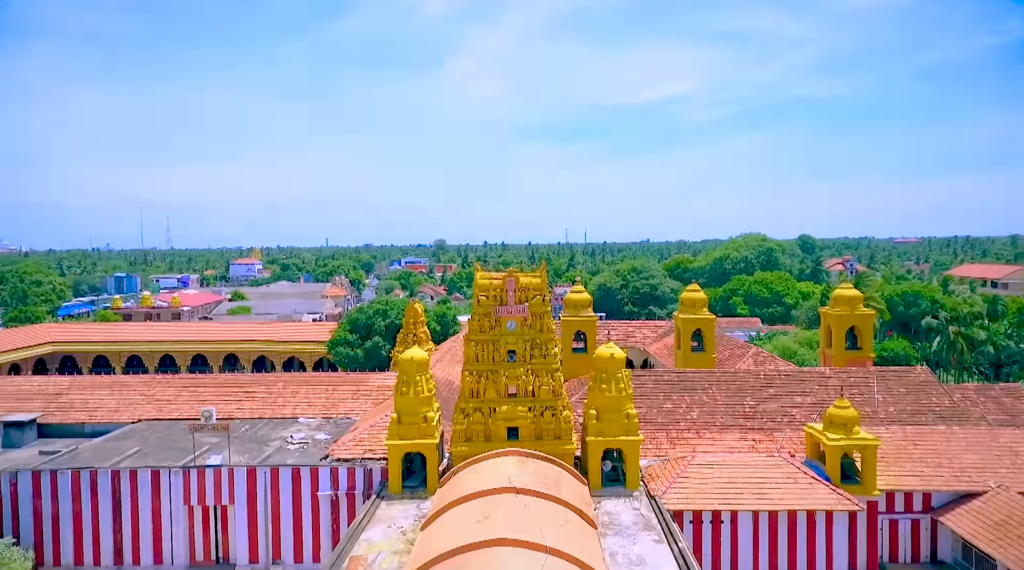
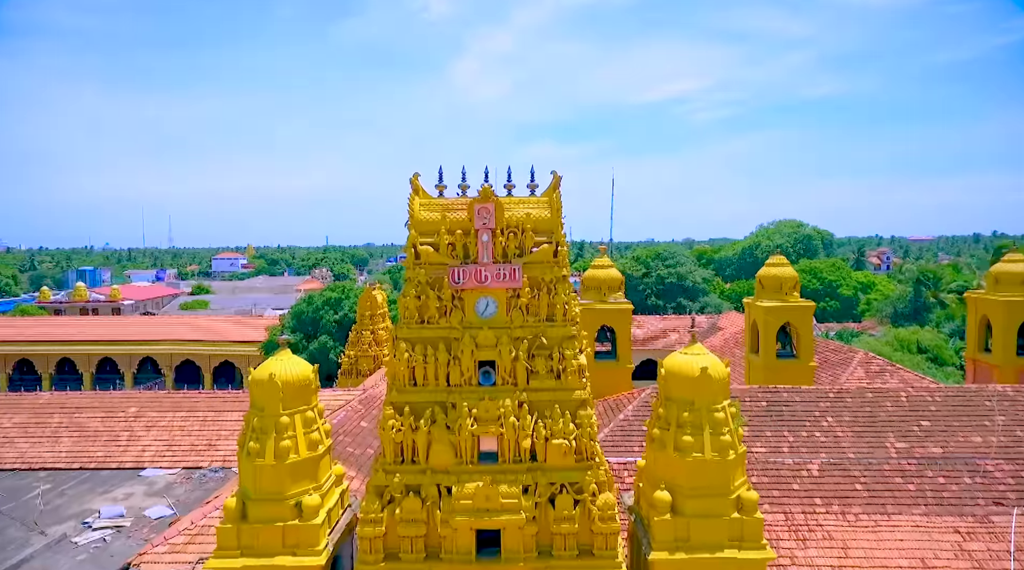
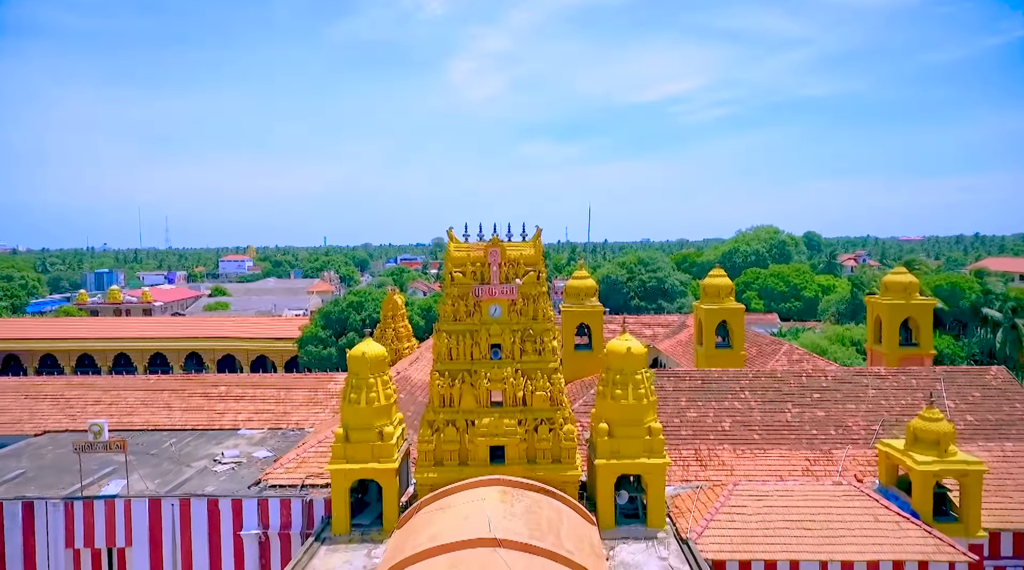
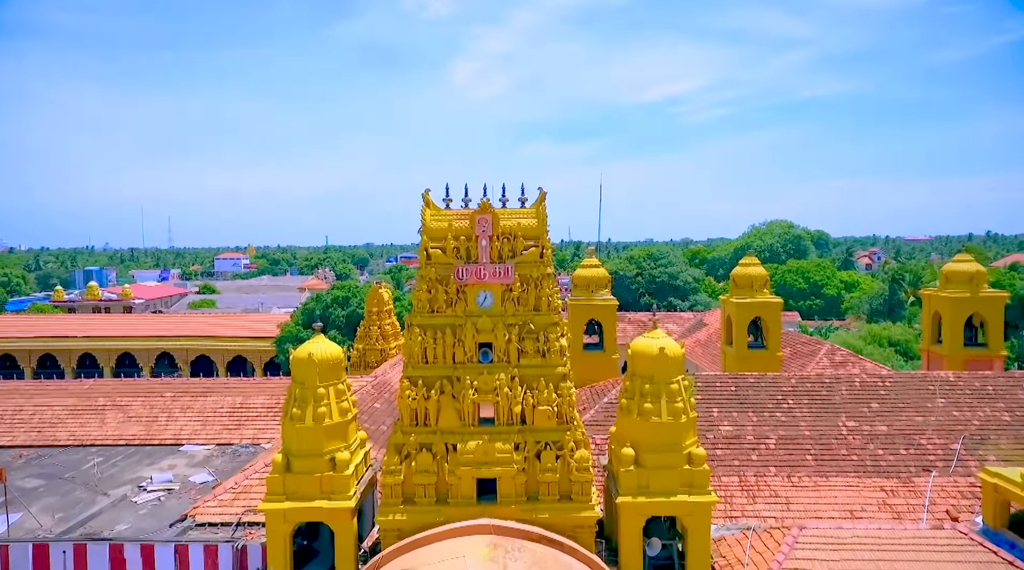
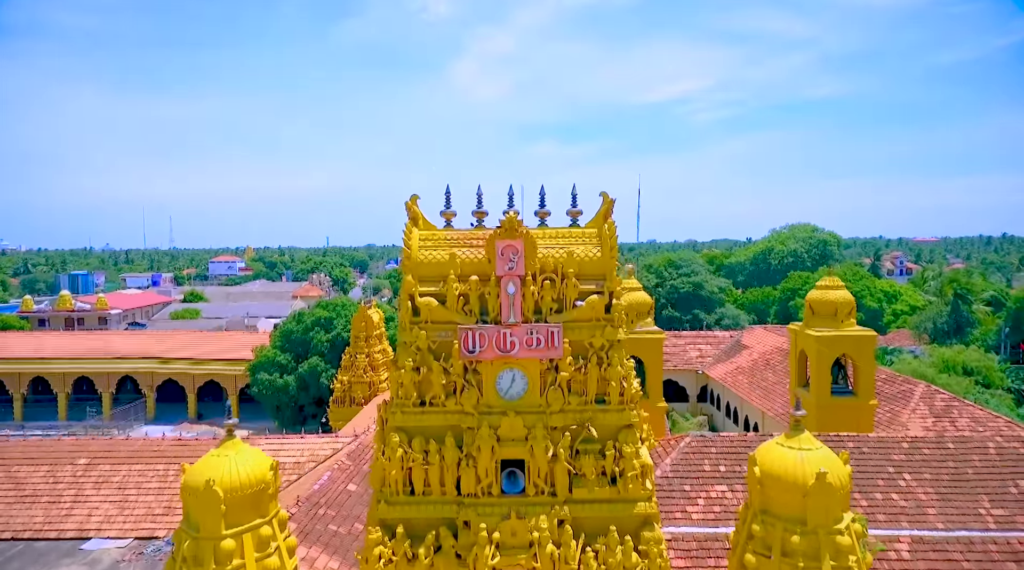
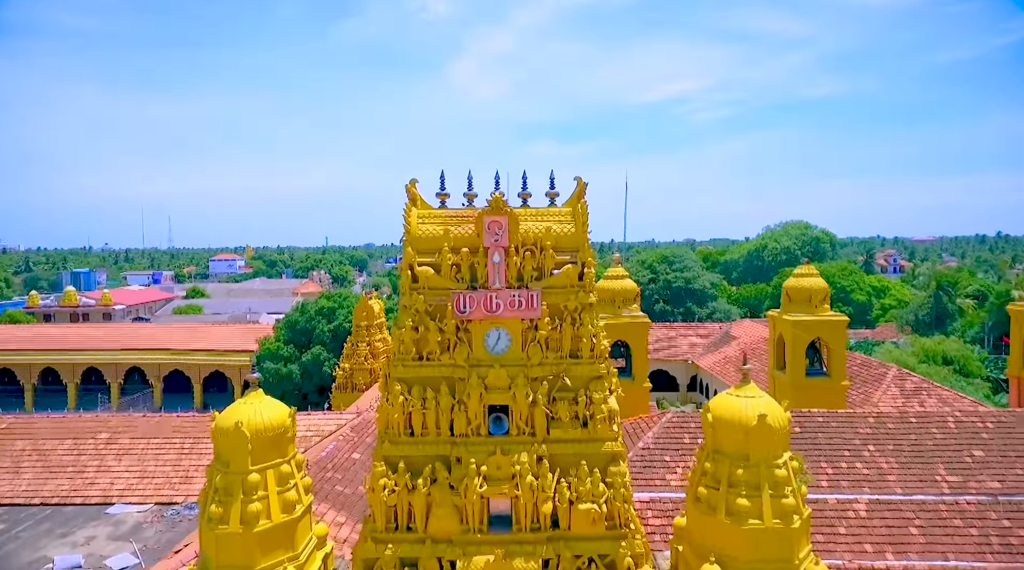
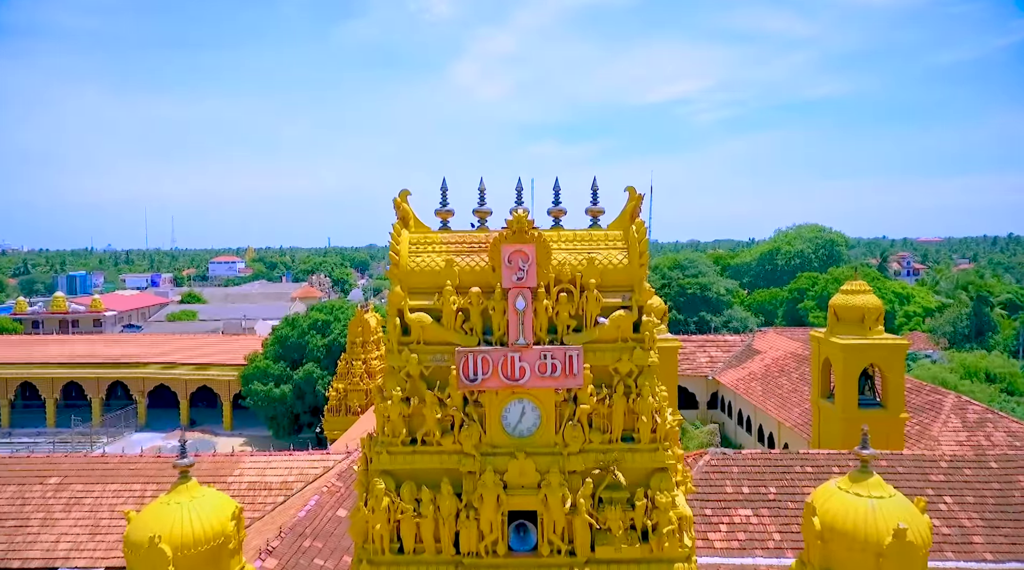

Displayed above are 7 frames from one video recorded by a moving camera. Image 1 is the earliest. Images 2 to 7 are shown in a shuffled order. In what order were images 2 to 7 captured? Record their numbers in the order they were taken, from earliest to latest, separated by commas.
3, 4, 2, 6, 5, 7
